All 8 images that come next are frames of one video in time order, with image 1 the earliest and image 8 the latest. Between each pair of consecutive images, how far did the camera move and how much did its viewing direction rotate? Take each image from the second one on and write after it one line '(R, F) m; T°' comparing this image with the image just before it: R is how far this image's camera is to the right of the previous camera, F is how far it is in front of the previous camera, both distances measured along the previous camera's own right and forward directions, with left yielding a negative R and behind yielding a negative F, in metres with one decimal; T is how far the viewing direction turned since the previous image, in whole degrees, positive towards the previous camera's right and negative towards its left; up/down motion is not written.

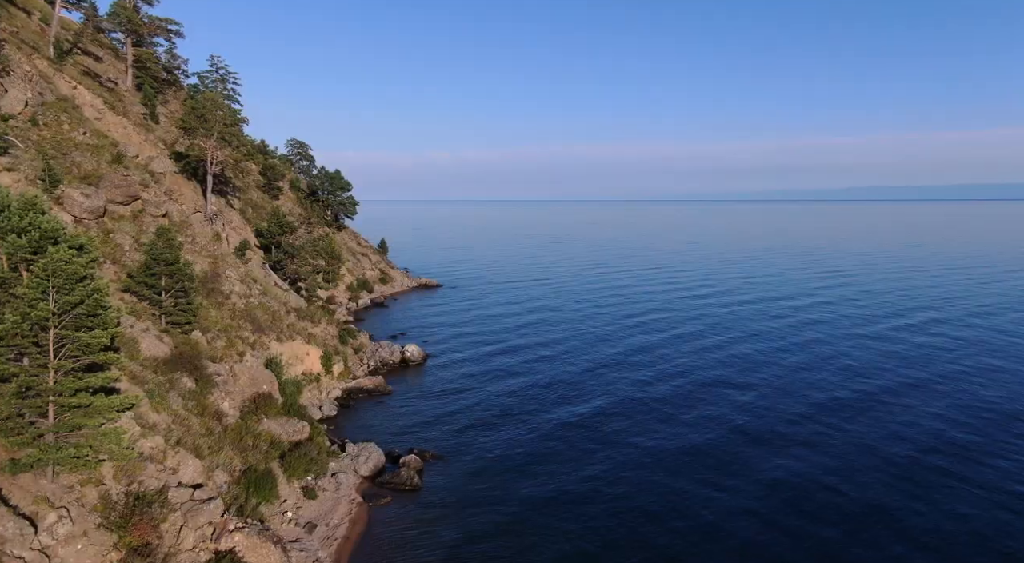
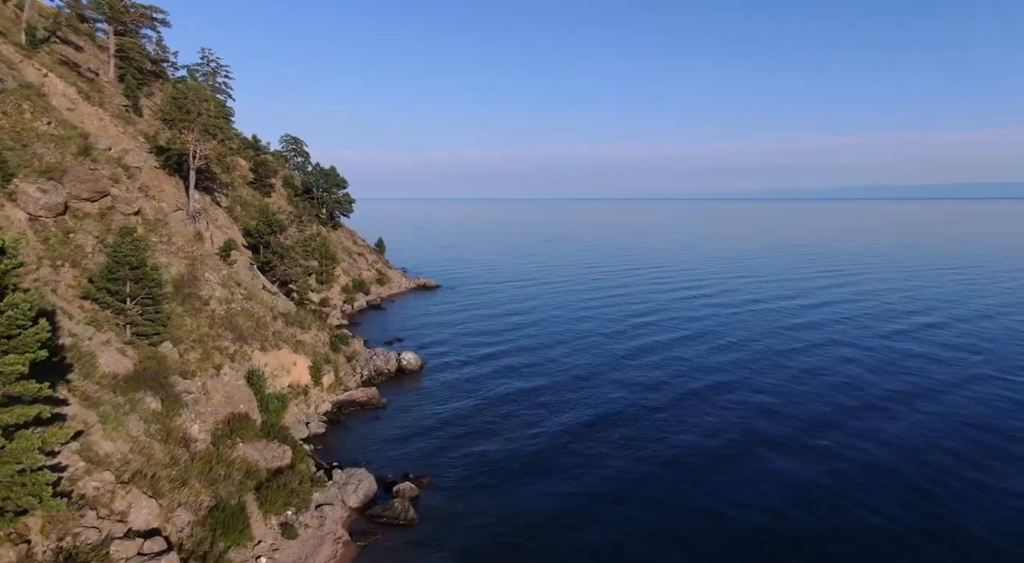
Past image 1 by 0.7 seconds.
(-0.4, +4.5) m; 0°
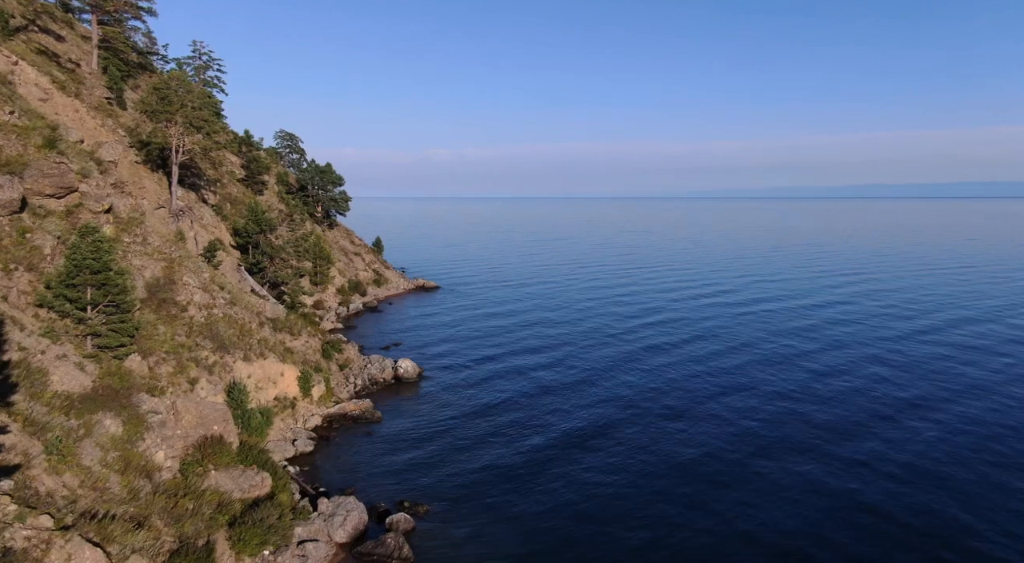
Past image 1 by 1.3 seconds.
(-0.4, +4.0) m; 0°
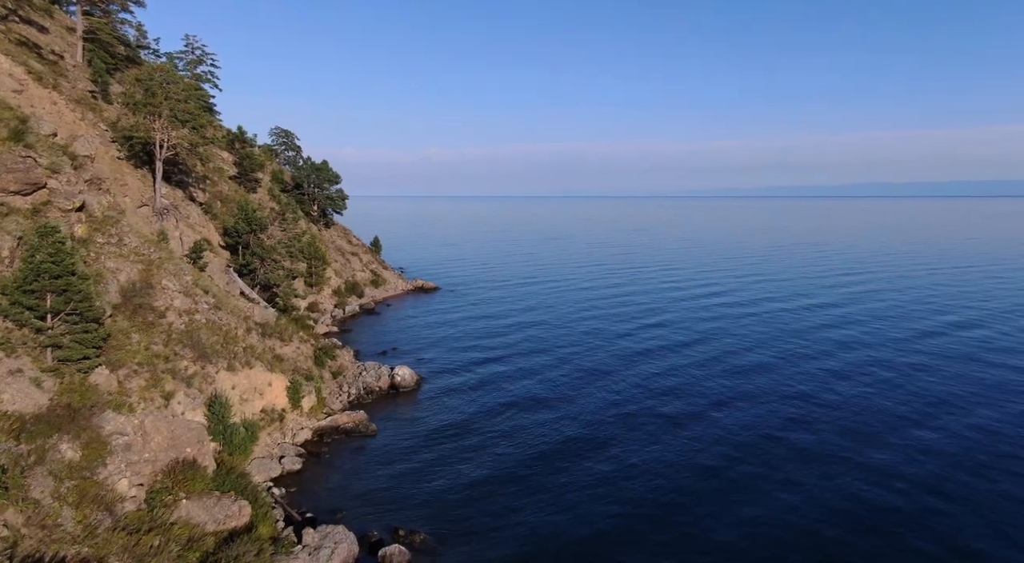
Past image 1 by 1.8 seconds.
(-0.3, +3.3) m; 0°
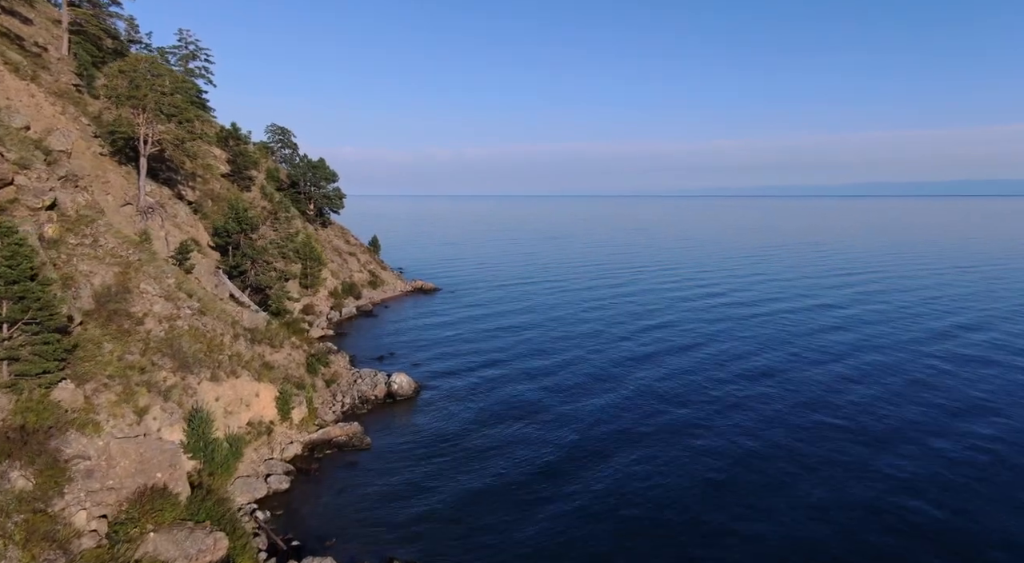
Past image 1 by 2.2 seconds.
(-0.2, +2.9) m; 0°
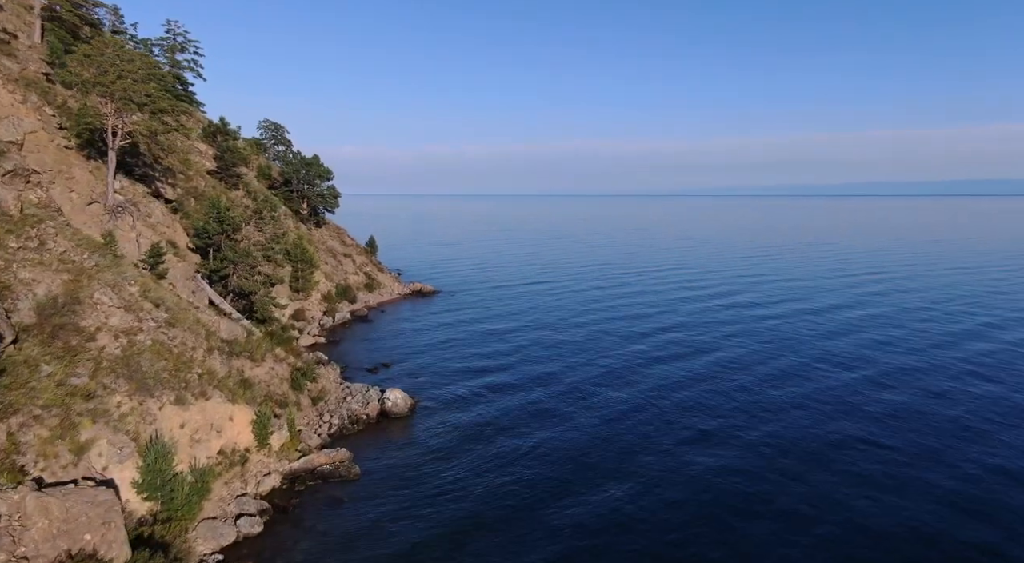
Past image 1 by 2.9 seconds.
(-0.4, +5.1) m; 0°
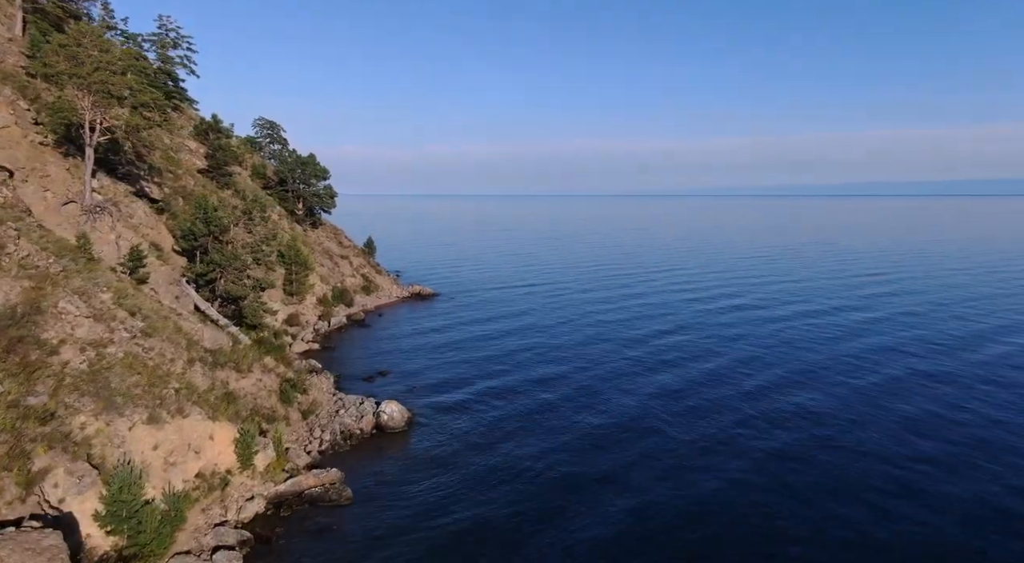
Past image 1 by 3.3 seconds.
(-0.2, +3.0) m; 0°
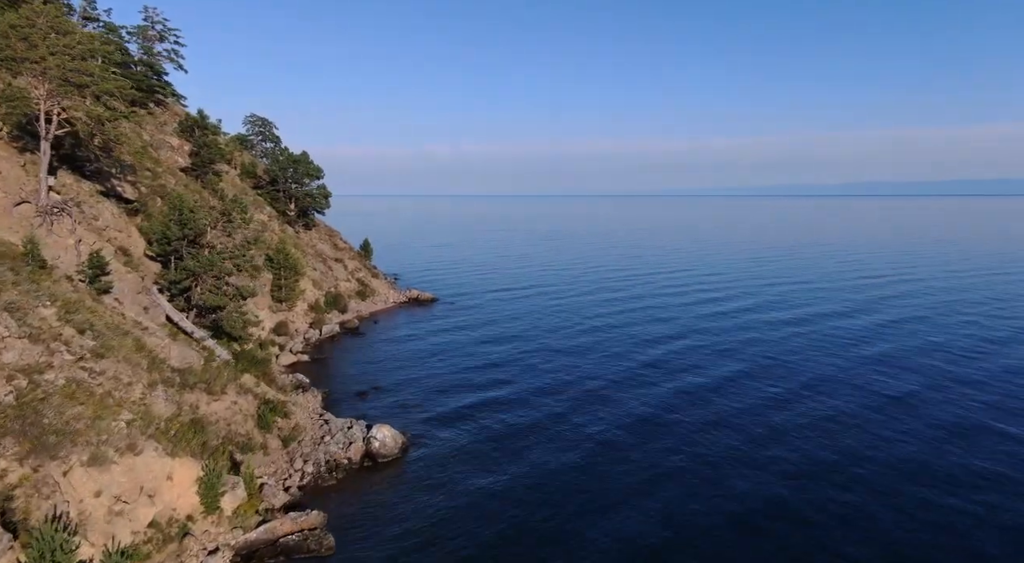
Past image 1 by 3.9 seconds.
(-0.4, +5.0) m; 0°
